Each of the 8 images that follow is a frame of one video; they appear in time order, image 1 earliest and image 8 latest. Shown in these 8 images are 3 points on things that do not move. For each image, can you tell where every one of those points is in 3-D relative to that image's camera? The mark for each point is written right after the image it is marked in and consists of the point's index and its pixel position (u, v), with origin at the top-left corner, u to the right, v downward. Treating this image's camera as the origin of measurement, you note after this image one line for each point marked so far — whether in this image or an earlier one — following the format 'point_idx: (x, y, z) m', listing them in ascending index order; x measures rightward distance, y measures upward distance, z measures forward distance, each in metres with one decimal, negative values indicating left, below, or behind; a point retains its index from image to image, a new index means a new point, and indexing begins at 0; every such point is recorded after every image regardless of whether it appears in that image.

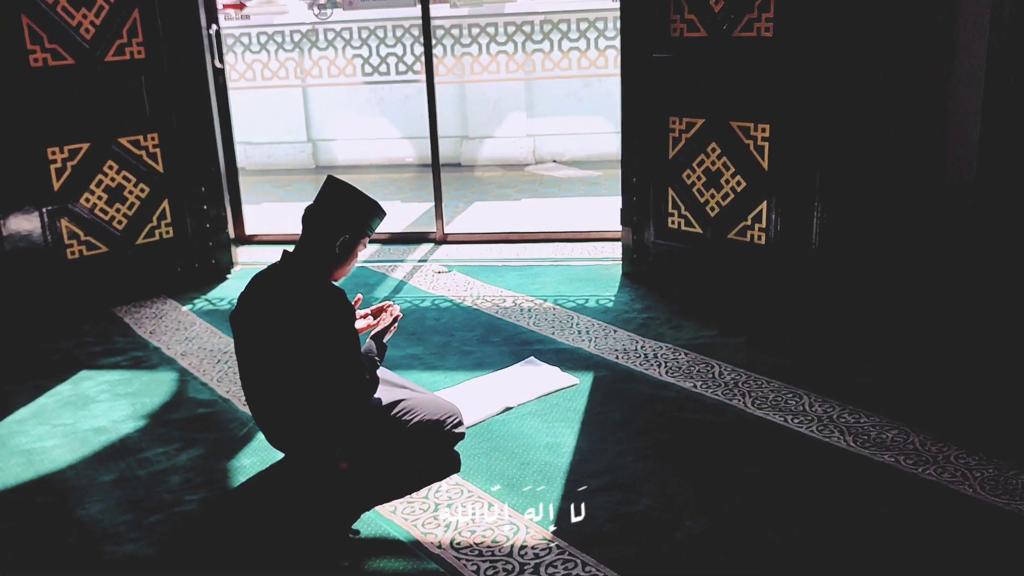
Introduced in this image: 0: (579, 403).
0: (+0.2, -0.4, +3.2) m
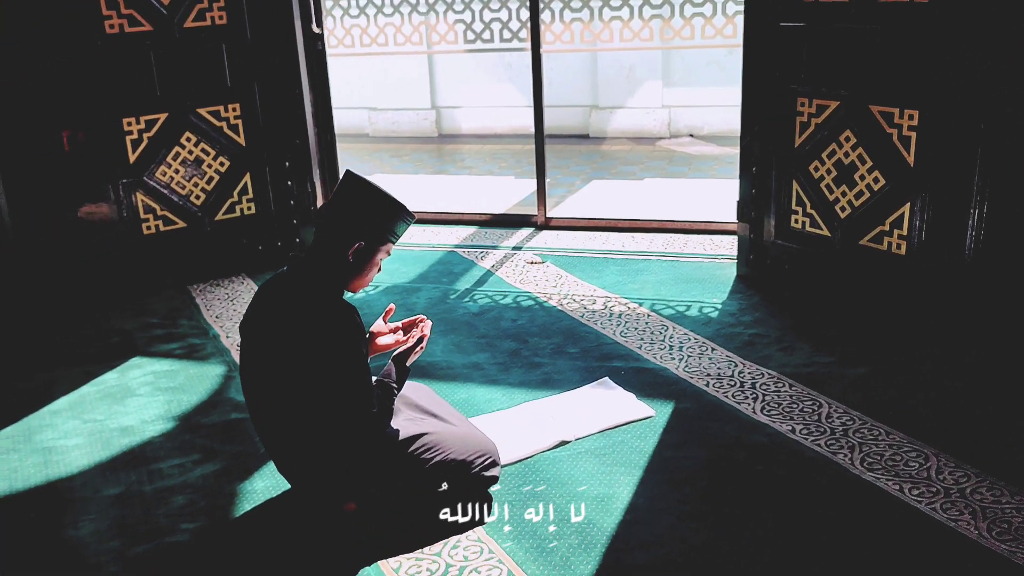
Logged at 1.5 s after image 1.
0: (+0.4, -0.4, +2.7) m
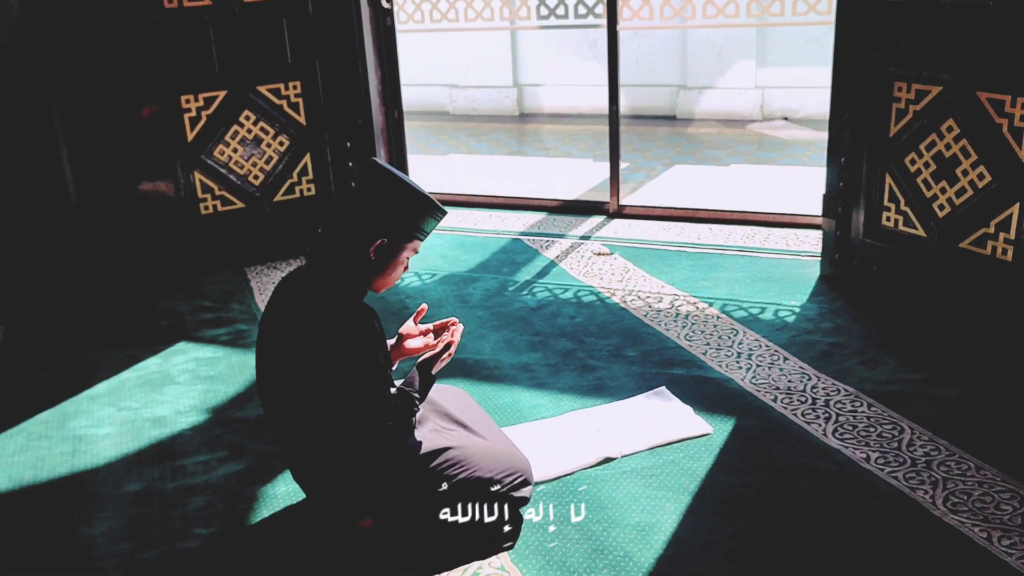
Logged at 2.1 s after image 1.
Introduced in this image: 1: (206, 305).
0: (+0.5, -0.5, +2.4) m
1: (-1.2, -0.1, +3.7) m
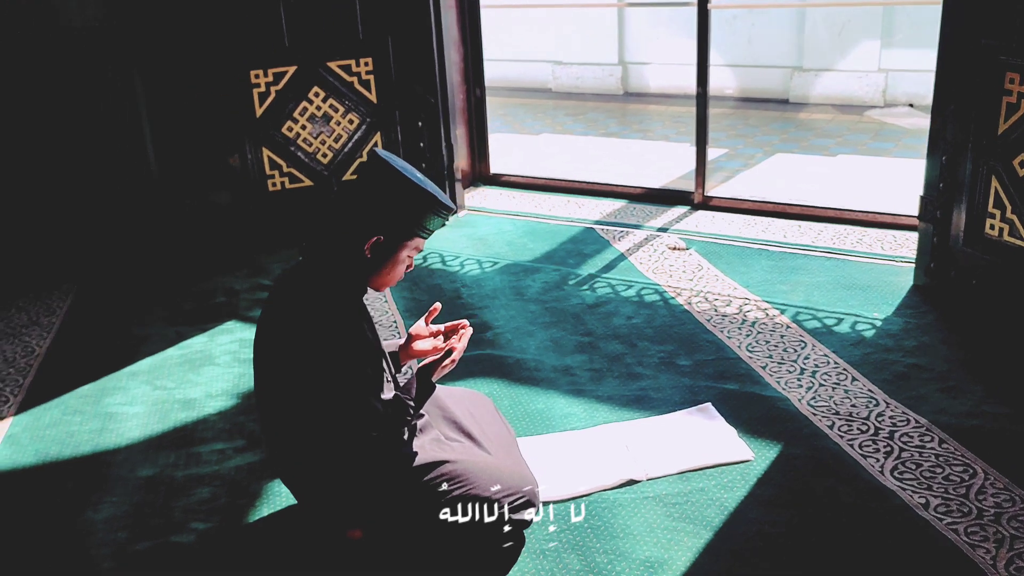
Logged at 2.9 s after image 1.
0: (+0.5, -0.5, +2.2) m
1: (-1.0, 0.0, +3.6) m
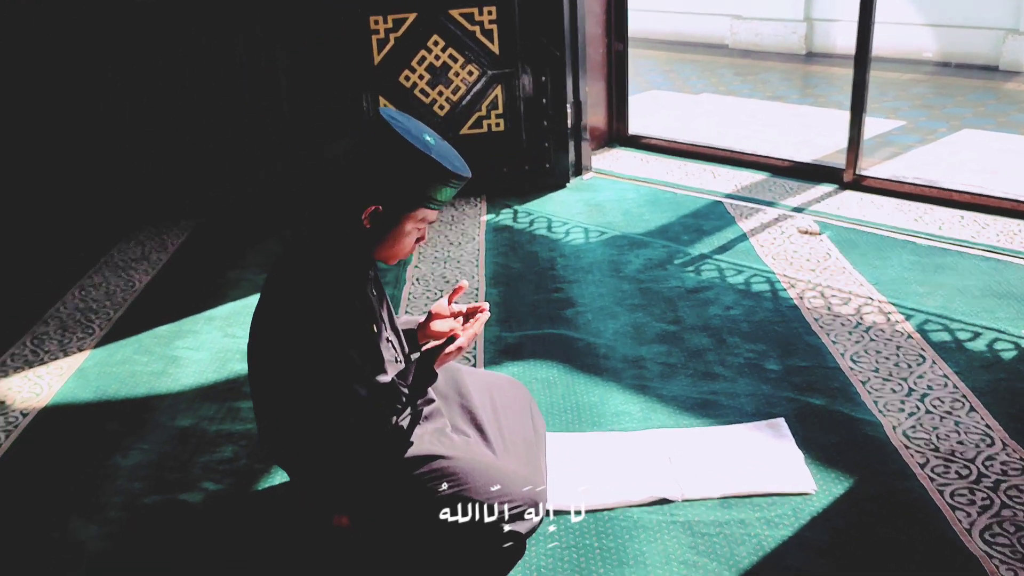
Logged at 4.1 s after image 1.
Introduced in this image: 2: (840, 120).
0: (+0.5, -0.5, +1.9) m
1: (-0.6, +0.2, +3.6) m
2: (+1.8, +0.9, +5.0) m
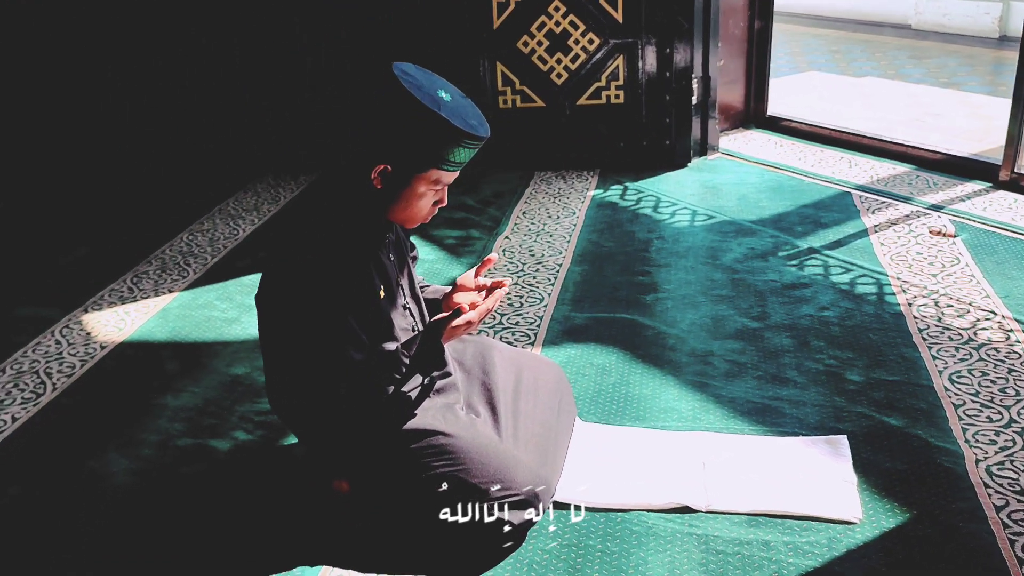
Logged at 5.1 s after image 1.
0: (+0.5, -0.5, +1.7) m
1: (-0.2, +0.3, +3.5) m
2: (+2.5, +0.8, +4.5) m
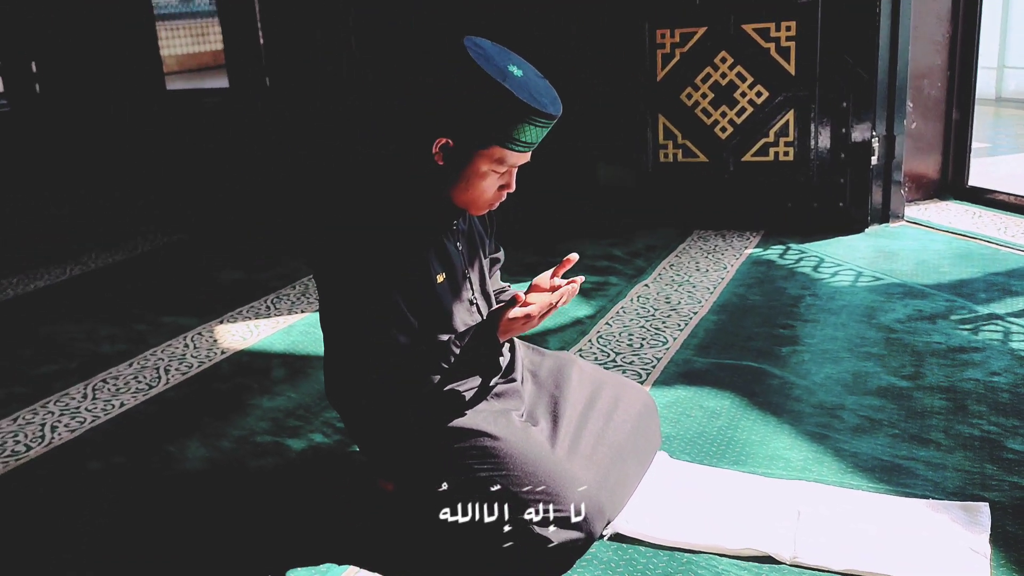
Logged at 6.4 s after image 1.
0: (+0.6, -0.5, +1.4) m
1: (+0.4, +0.1, +3.4) m
2: (+3.2, +0.4, +3.8) m
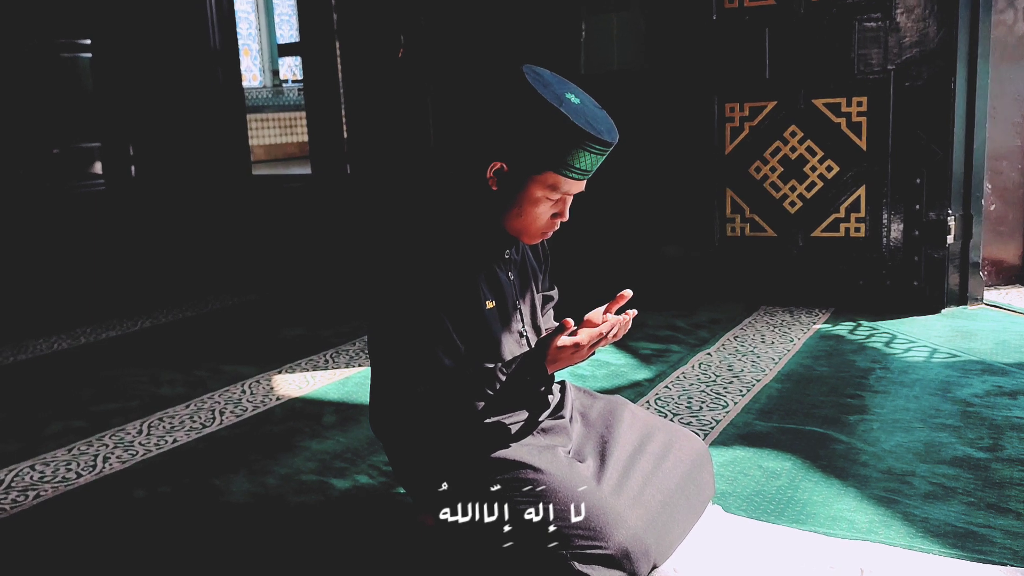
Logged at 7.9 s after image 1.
0: (+0.6, -0.5, +1.2) m
1: (+0.6, -0.1, +3.3) m
2: (+3.4, 0.0, +3.5) m
